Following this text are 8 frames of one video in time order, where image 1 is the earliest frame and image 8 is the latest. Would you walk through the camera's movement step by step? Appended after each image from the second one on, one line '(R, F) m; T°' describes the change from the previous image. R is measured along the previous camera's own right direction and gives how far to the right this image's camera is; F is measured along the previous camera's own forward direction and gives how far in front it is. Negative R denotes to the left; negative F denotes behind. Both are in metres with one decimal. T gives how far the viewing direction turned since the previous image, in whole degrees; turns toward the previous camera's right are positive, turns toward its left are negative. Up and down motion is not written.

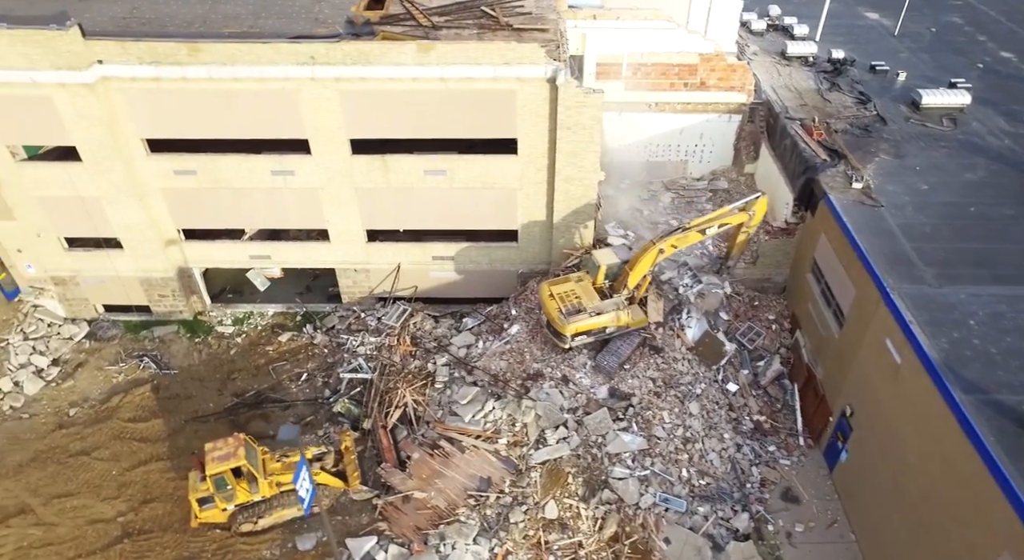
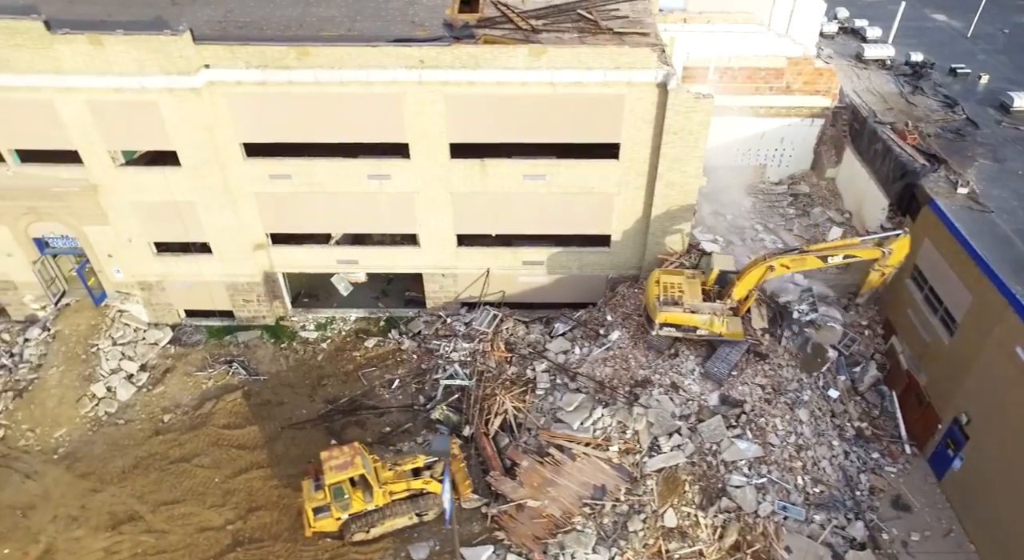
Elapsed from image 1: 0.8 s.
(-2.8, +0.1) m; 0°
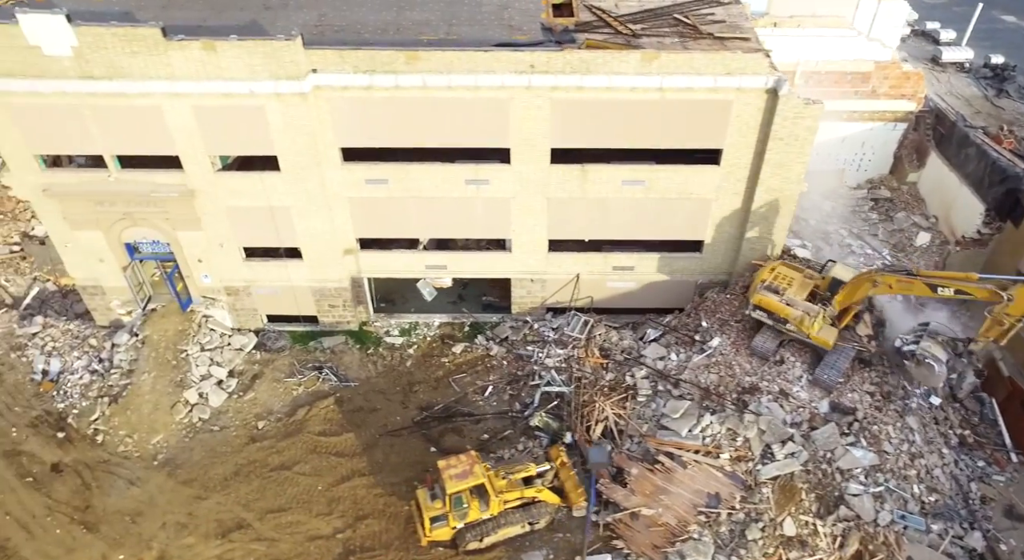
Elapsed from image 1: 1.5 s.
(-2.7, +0.1) m; 0°
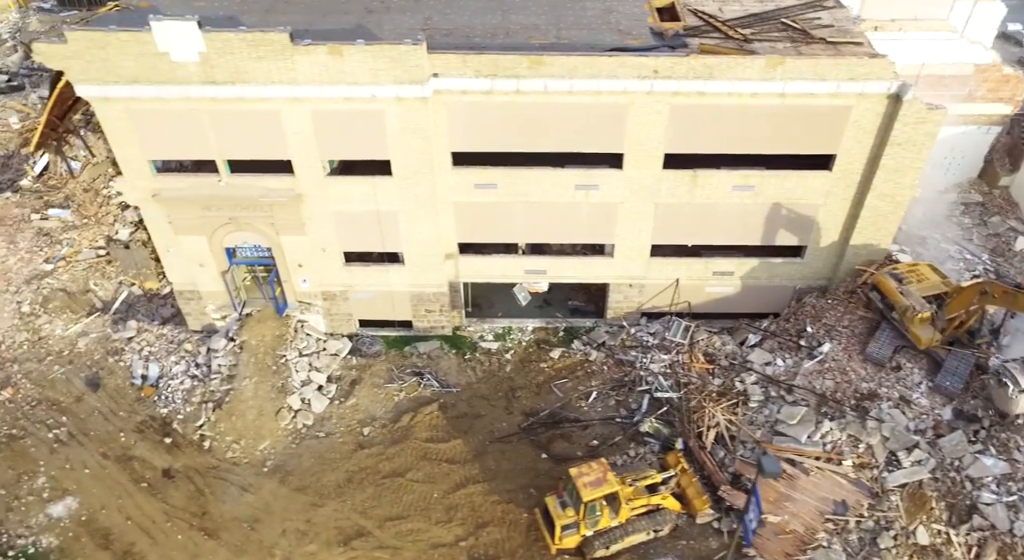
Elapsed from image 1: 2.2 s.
(-3.0, +0.1) m; 0°
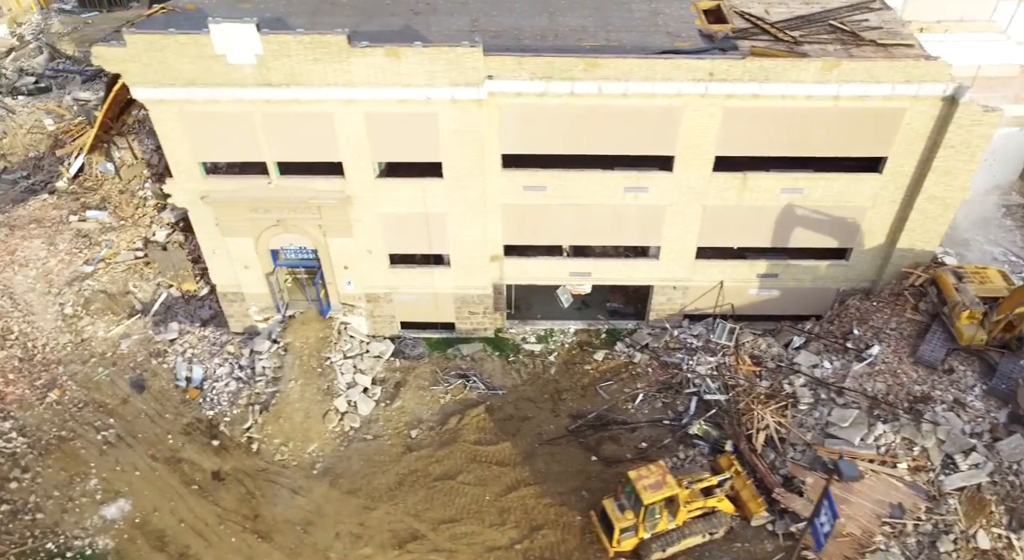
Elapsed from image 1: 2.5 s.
(-1.4, 0.0) m; 0°
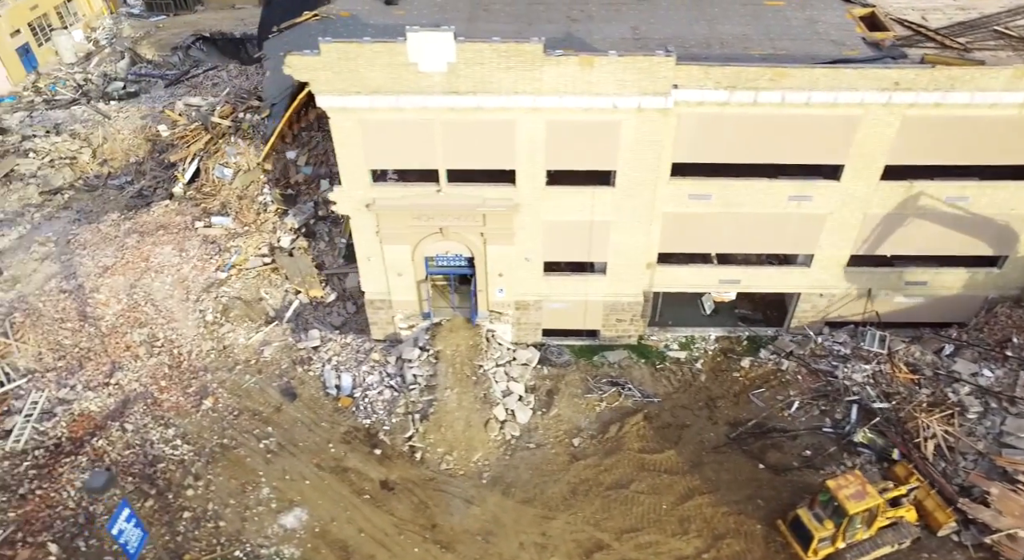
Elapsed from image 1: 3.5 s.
(-4.6, +0.1) m; 0°
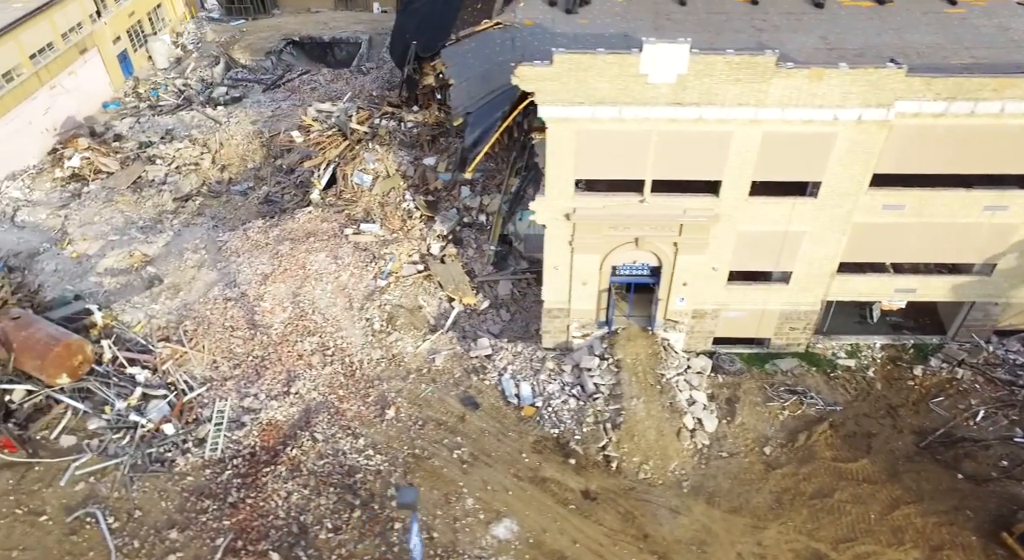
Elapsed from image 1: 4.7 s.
(-5.5, 0.0) m; 0°
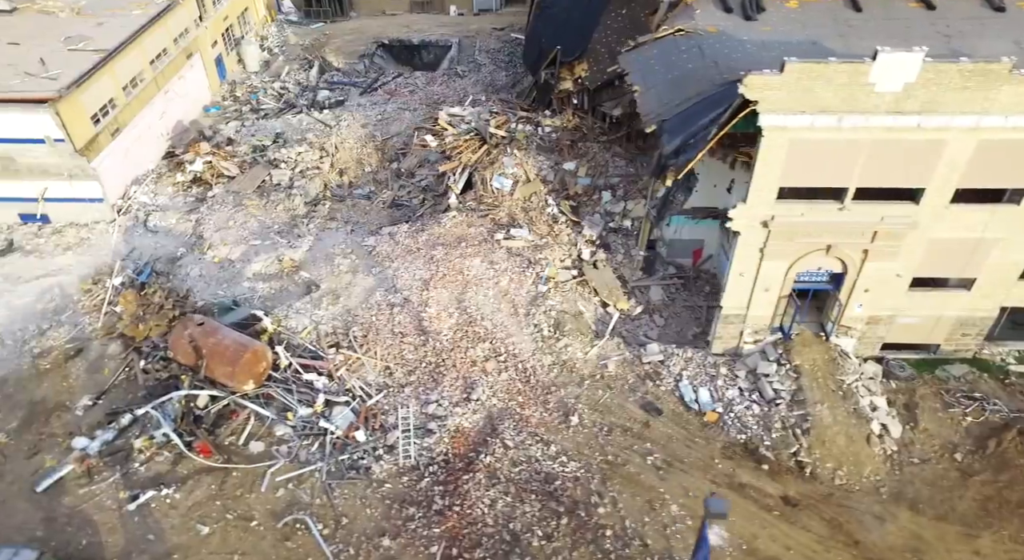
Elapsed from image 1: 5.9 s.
(-5.5, 0.0) m; 0°
